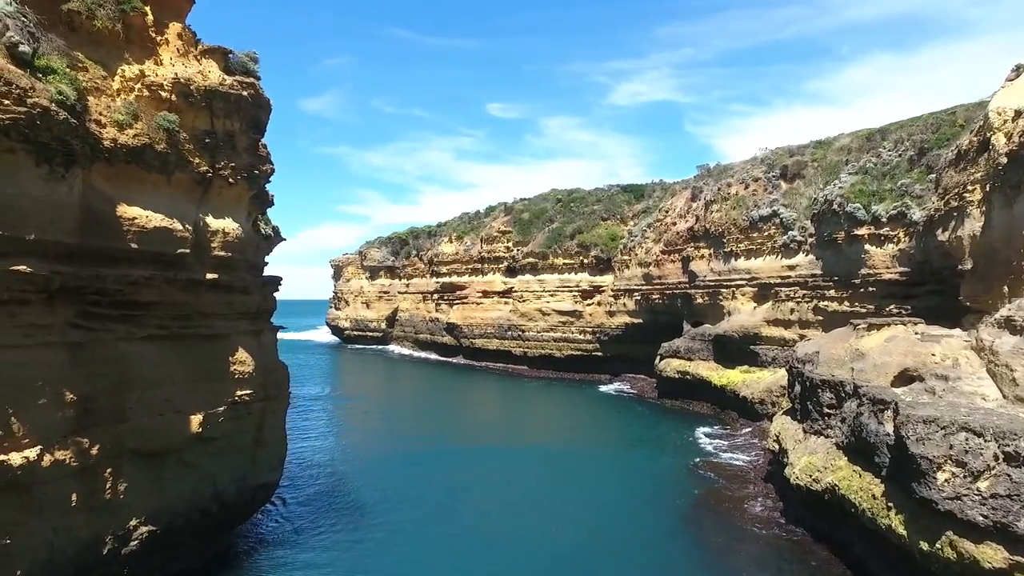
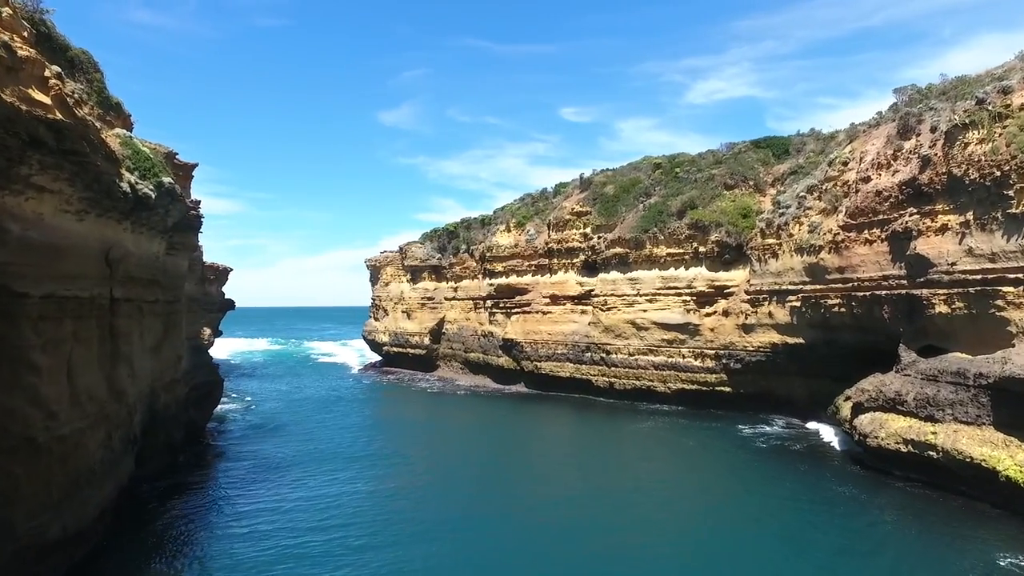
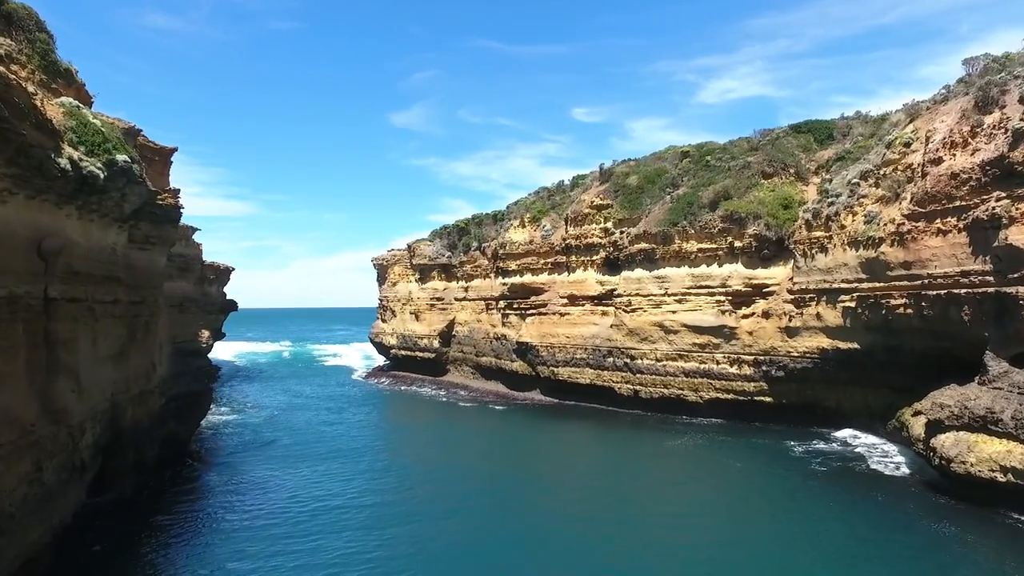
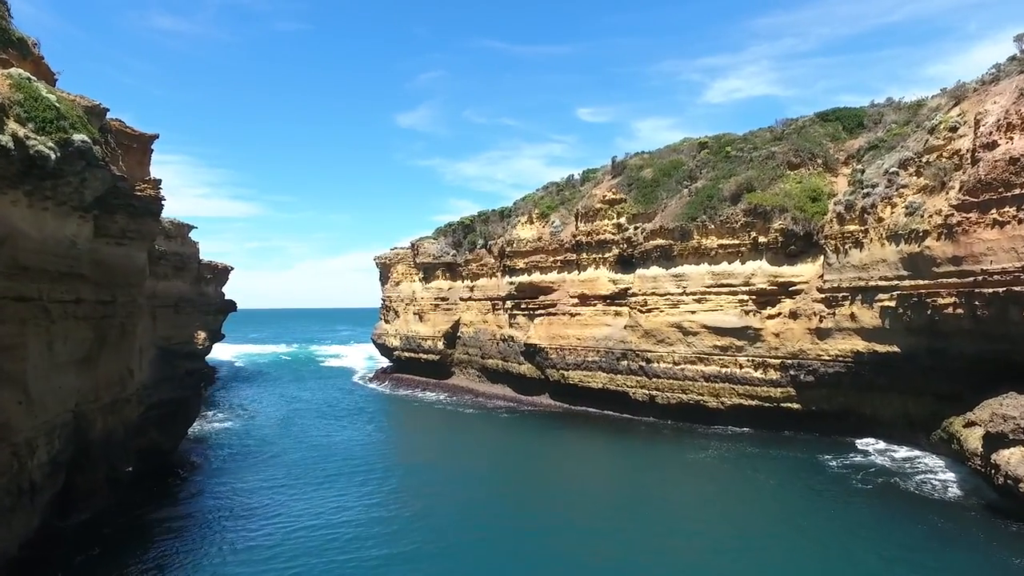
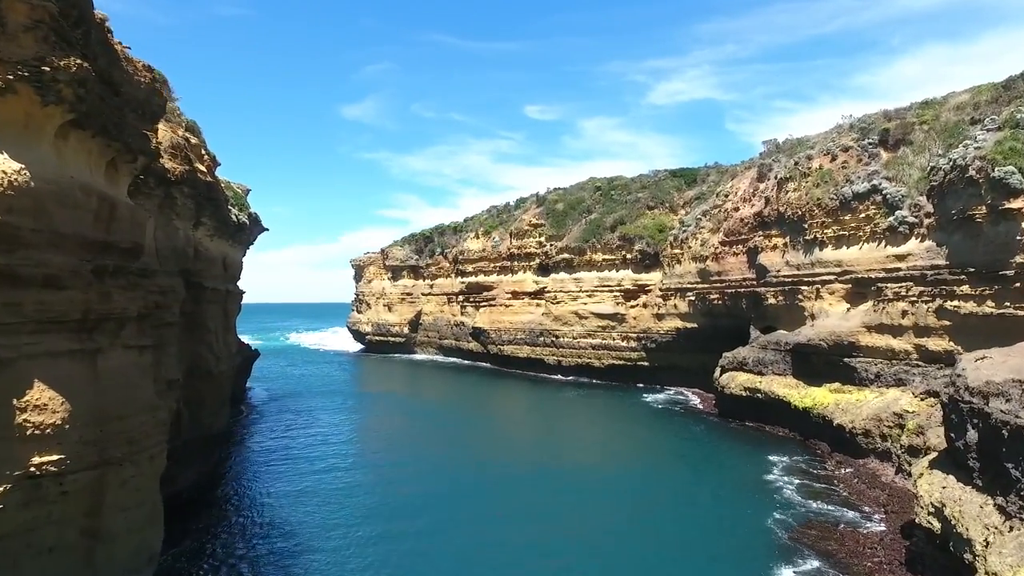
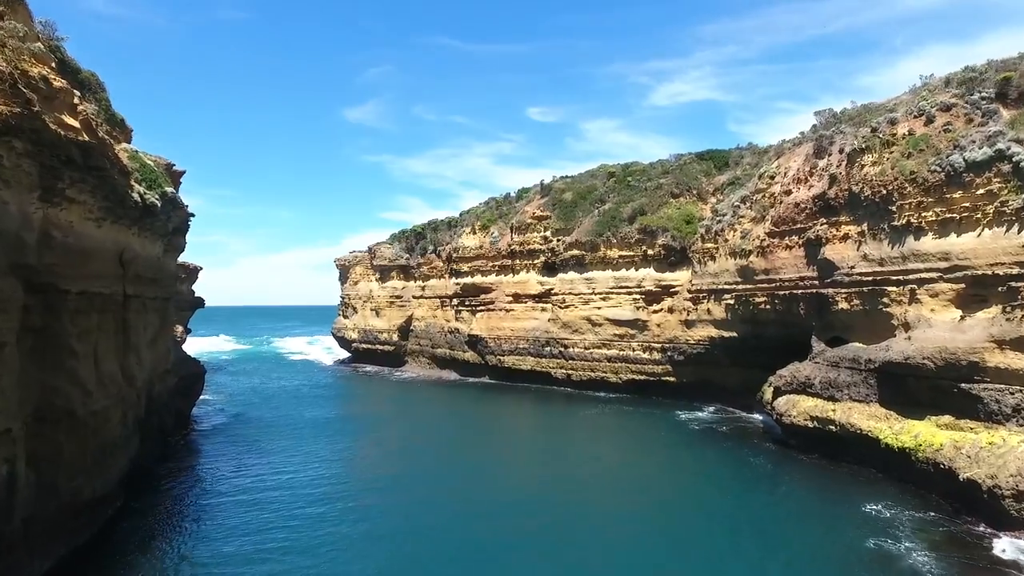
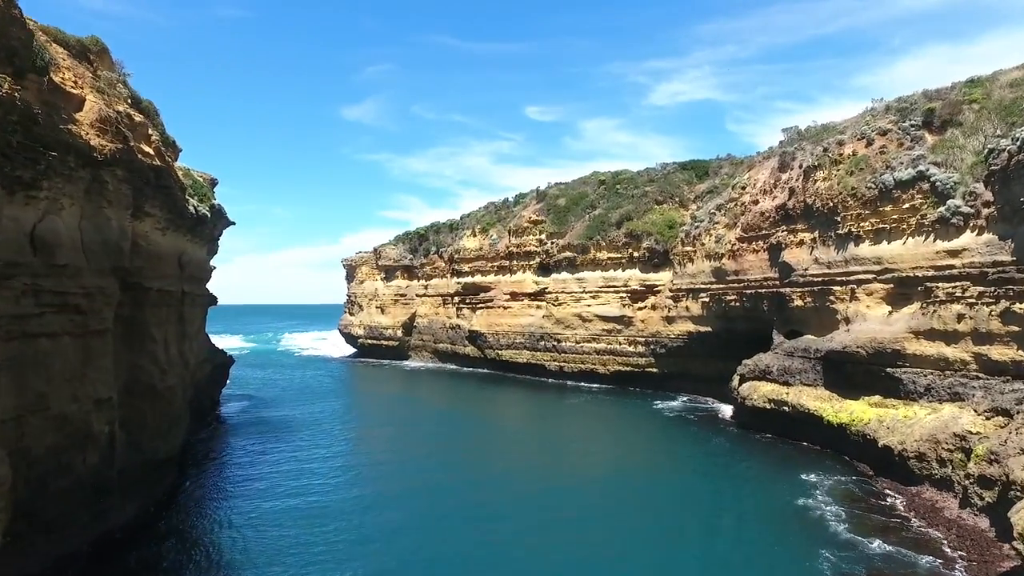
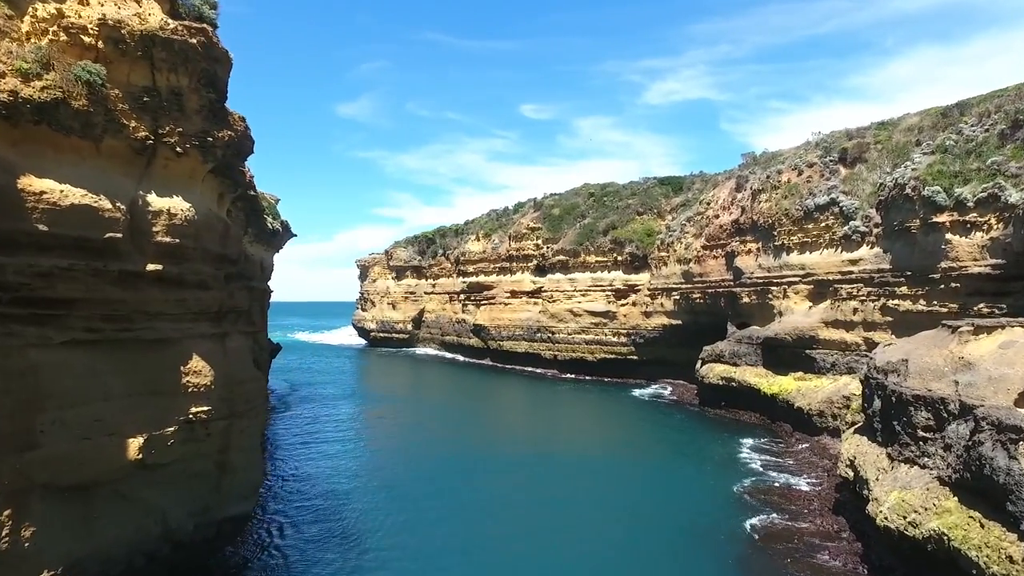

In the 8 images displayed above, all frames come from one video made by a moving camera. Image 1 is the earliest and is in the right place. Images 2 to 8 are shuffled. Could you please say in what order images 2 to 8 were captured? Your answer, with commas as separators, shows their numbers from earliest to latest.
8, 5, 7, 6, 2, 3, 4
